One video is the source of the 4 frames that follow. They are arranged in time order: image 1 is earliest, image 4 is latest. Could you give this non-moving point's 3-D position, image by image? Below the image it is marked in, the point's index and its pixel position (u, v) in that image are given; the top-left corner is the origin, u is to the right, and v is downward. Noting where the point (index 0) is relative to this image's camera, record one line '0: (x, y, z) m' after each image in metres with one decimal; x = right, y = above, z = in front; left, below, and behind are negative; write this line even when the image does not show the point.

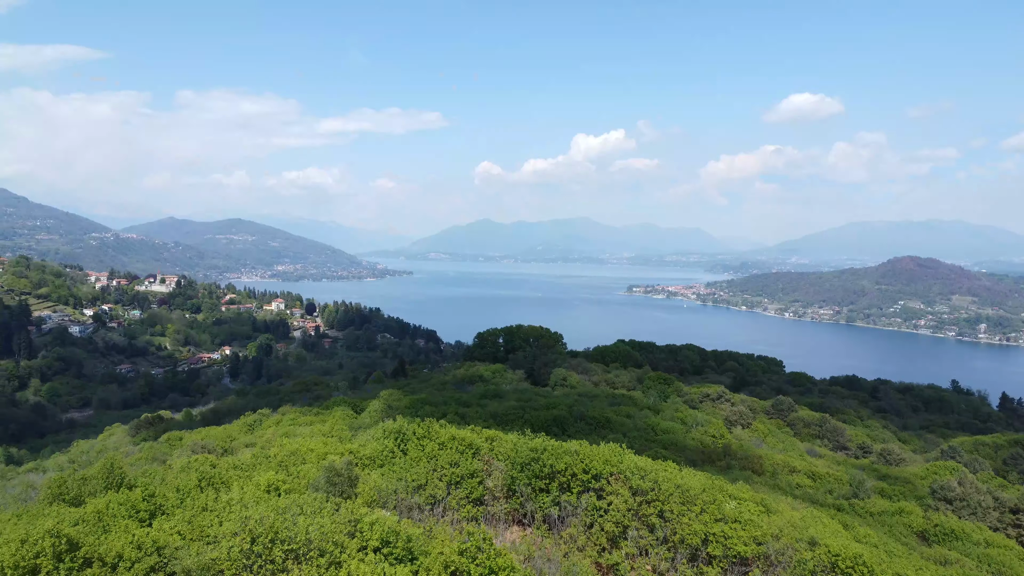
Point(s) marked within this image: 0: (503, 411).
0: (-0.1, -1.7, +11.1) m
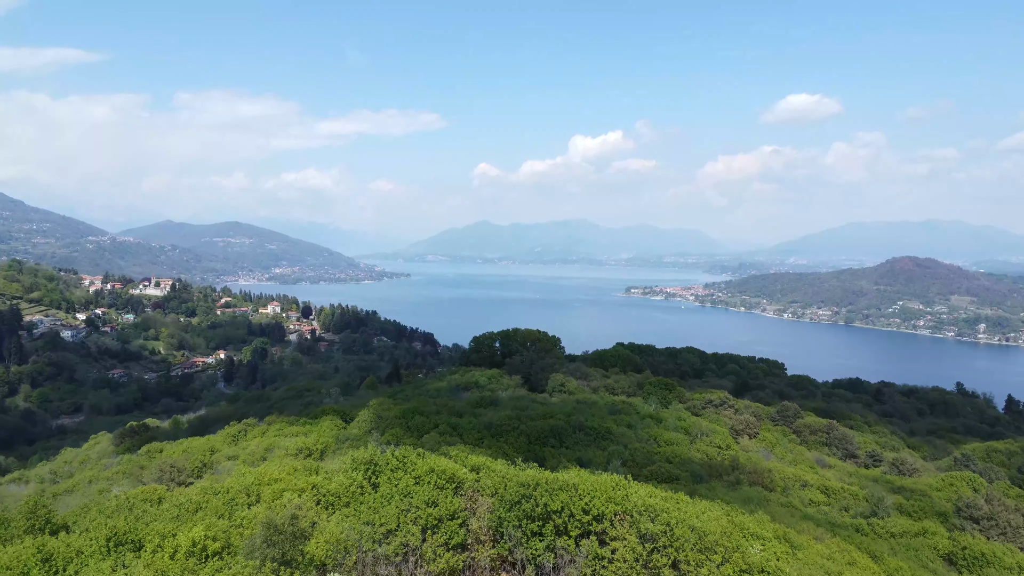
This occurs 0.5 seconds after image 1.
0: (-0.2, -1.8, +10.6) m
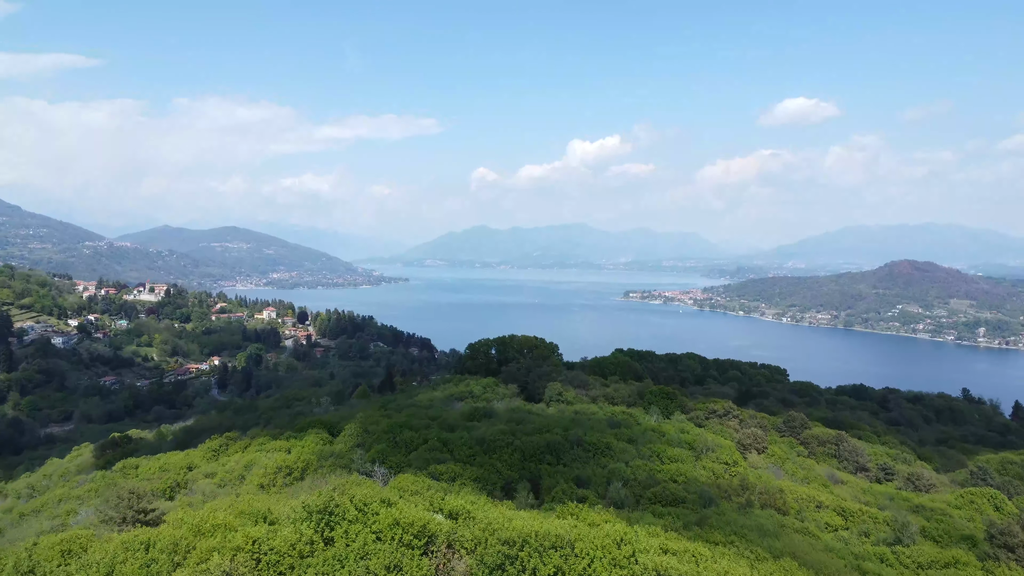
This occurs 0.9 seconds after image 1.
0: (-0.3, -1.9, +10.0) m
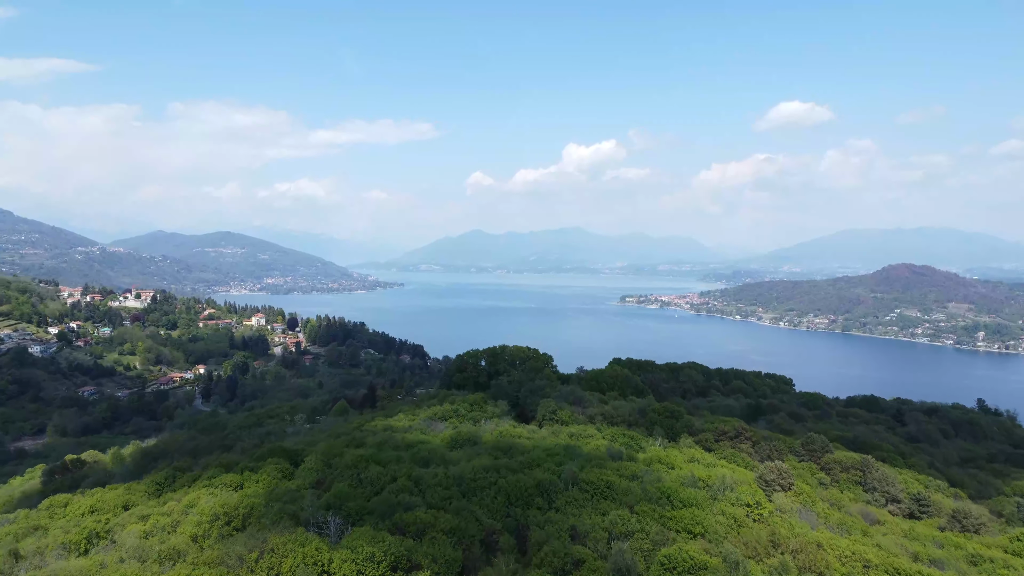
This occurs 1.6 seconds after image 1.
0: (-0.4, -2.0, +8.5) m
